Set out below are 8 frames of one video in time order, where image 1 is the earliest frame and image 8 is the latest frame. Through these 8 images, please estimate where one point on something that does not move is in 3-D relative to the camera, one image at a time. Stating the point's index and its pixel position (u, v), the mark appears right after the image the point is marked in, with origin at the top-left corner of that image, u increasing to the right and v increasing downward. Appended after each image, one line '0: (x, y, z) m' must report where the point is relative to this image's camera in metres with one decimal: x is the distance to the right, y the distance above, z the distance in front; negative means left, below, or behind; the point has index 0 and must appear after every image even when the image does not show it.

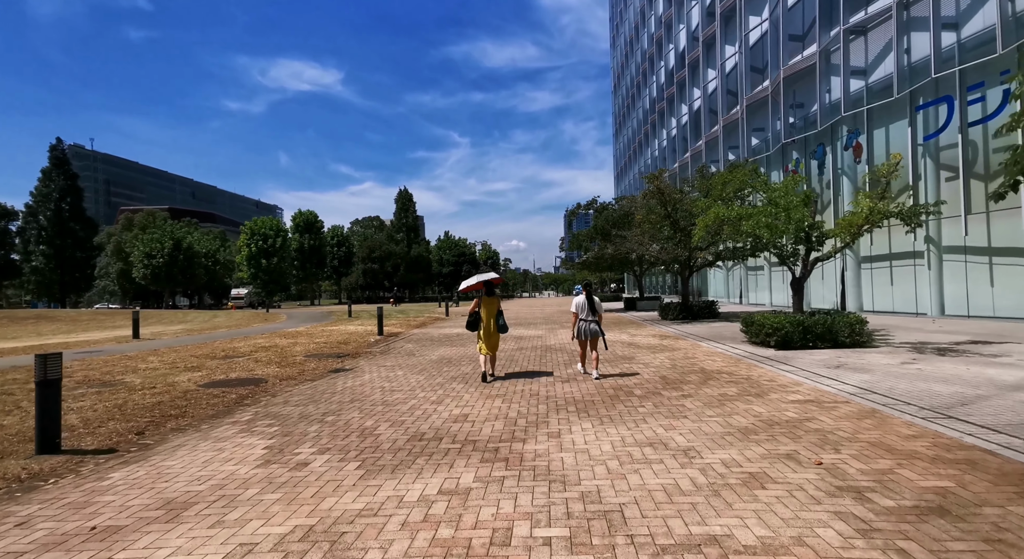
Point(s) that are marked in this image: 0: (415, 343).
0: (-2.9, -1.9, +17.4) m
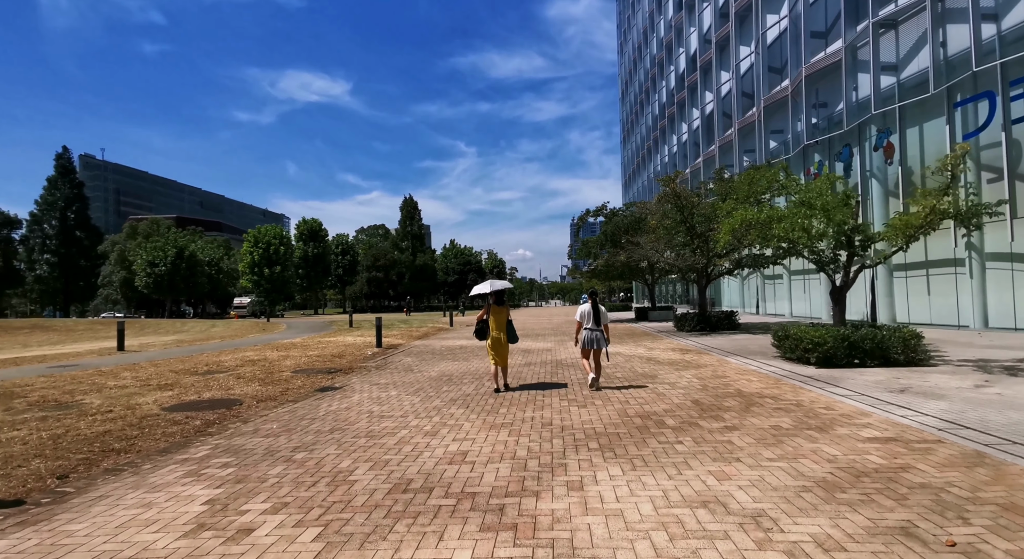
0: (-2.7, -2.1, +16.2) m
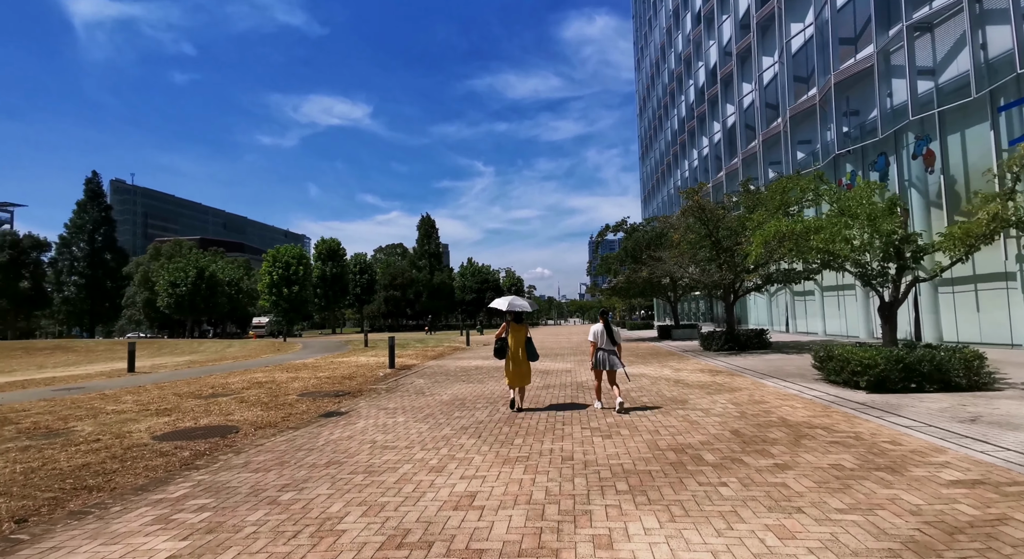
0: (-2.2, -2.6, +15.5) m
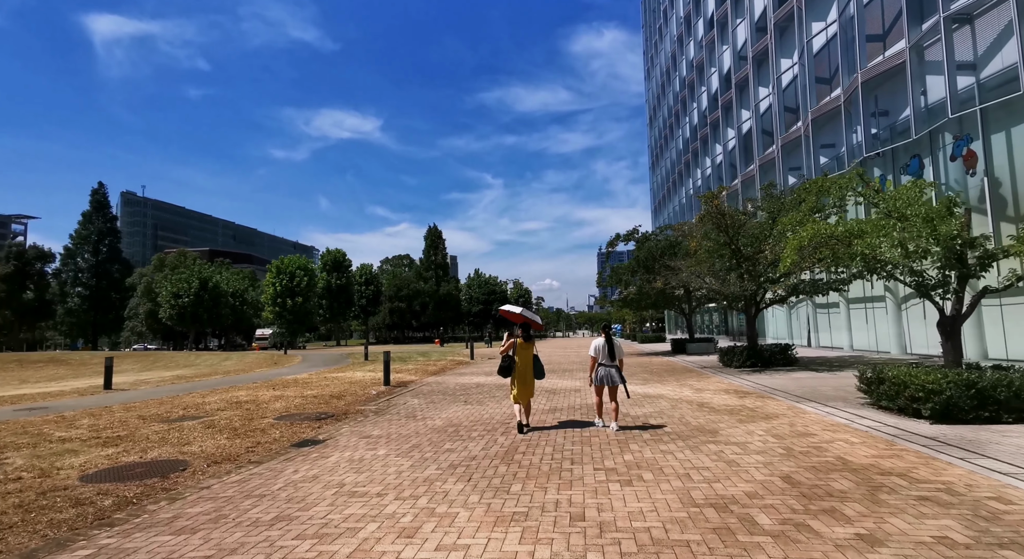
0: (-2.2, -2.8, +14.1) m
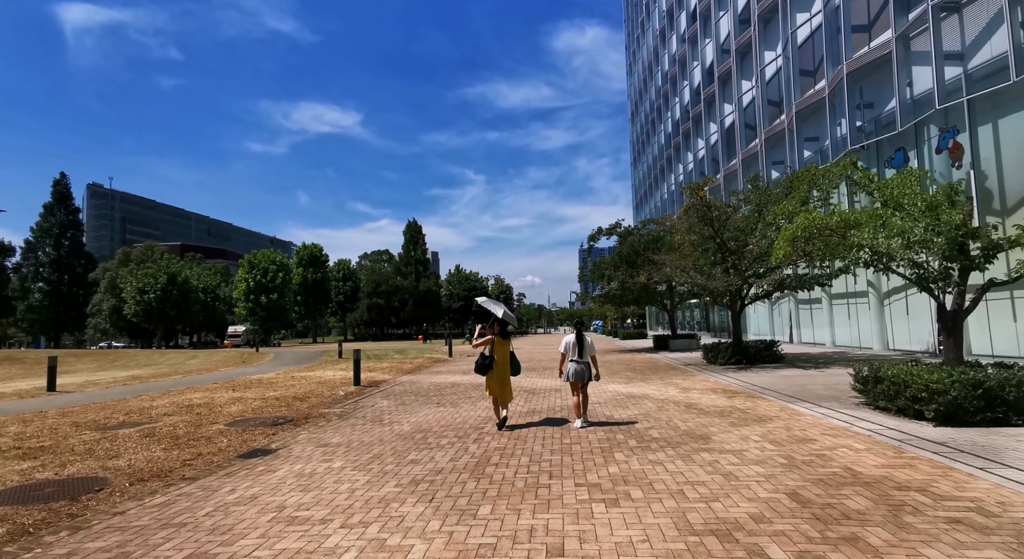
0: (-2.7, -2.7, +13.2) m
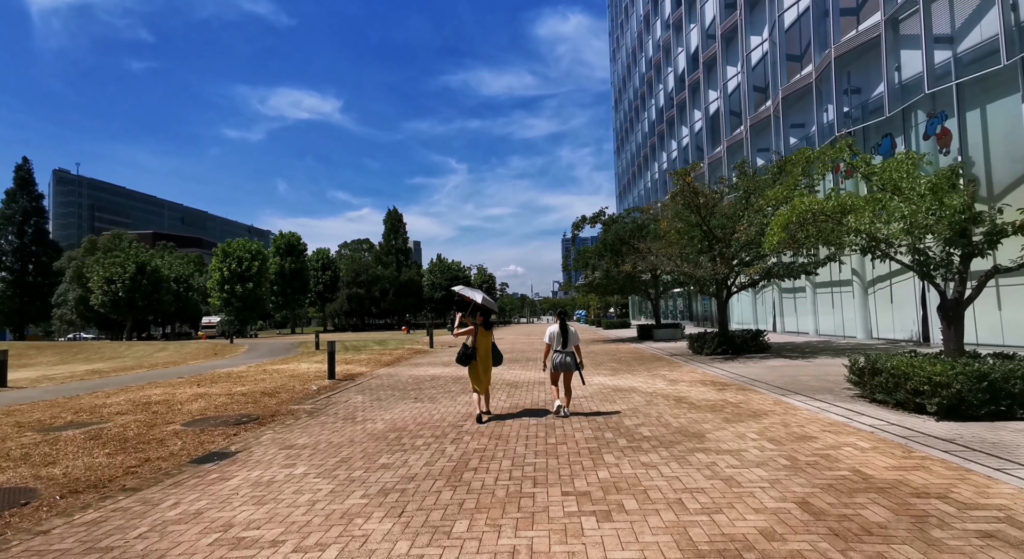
0: (-3.1, -2.4, +12.6) m
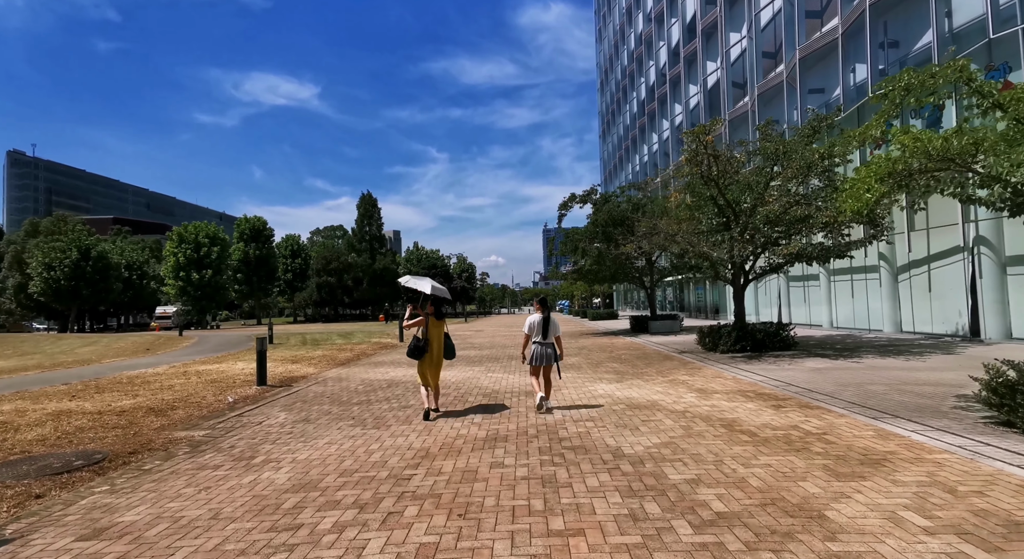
0: (-3.4, -2.1, +9.4) m
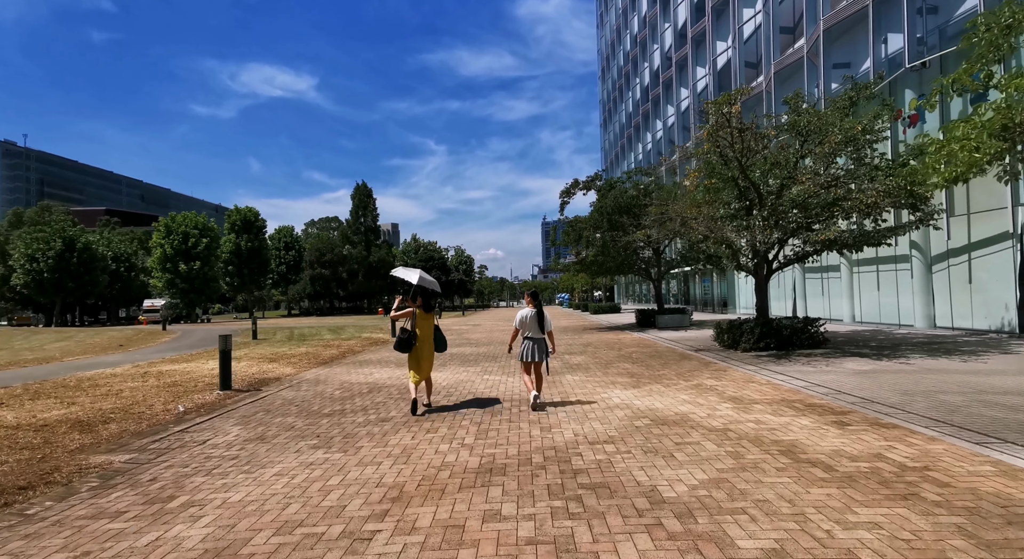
0: (-3.4, -1.9, +7.8) m
